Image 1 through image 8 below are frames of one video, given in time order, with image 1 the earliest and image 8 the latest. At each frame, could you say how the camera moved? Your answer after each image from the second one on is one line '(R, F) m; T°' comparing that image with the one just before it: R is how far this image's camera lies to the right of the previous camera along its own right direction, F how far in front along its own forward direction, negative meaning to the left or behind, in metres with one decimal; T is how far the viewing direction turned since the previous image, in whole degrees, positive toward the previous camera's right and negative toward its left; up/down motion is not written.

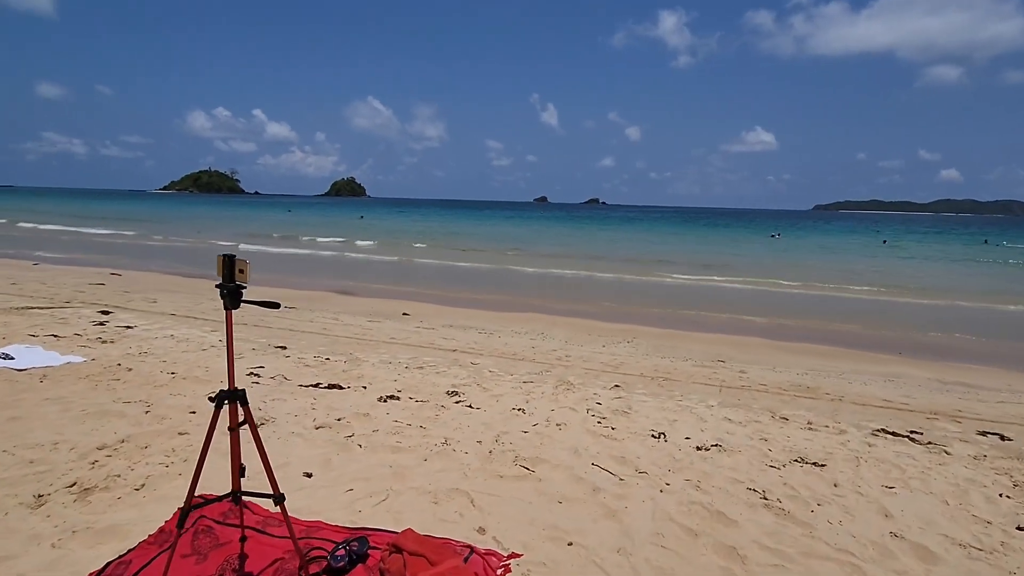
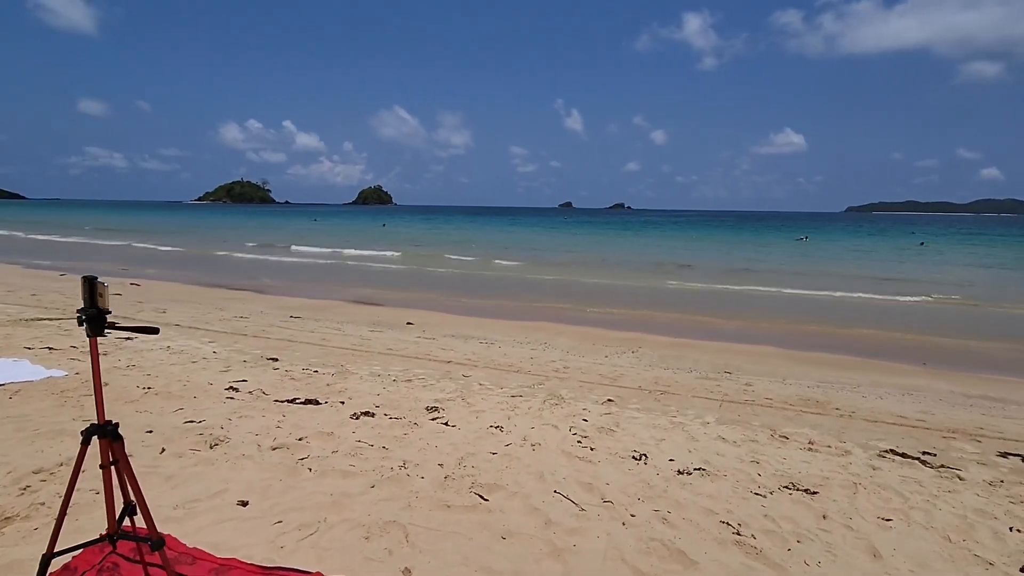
(+0.5, +0.2) m; -3°
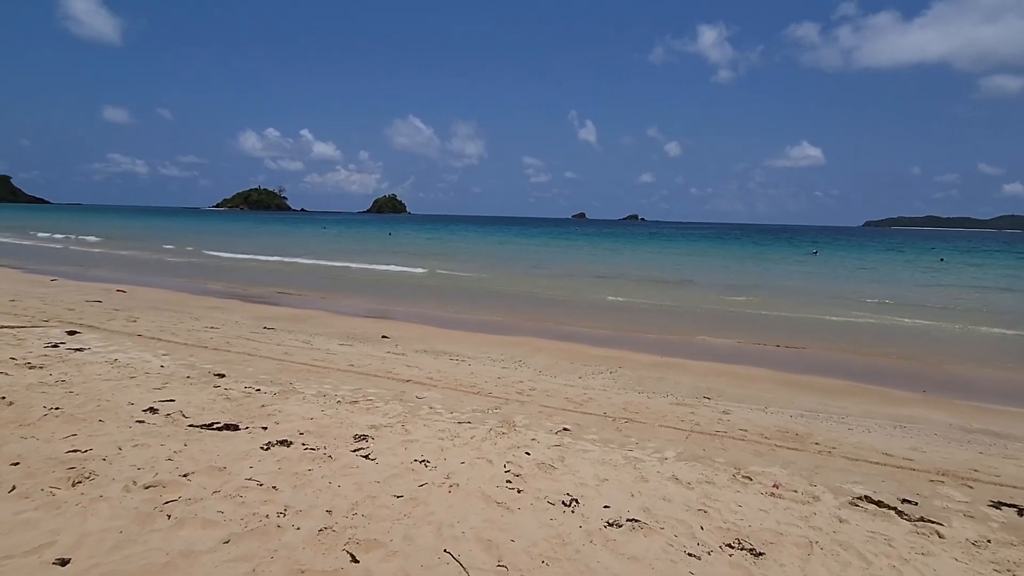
(+0.7, +0.5) m; -1°
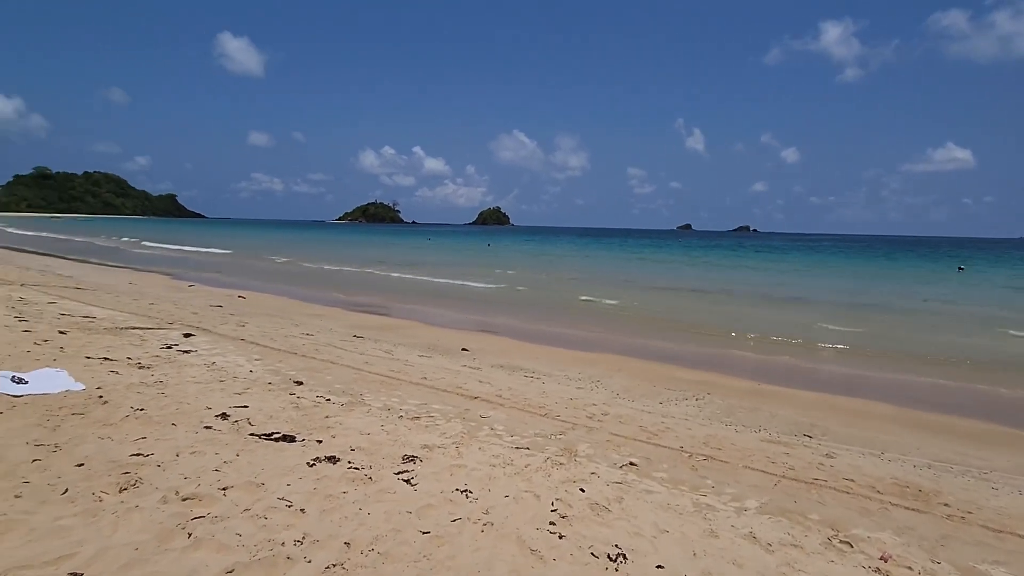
(+0.4, +0.4) m; -11°
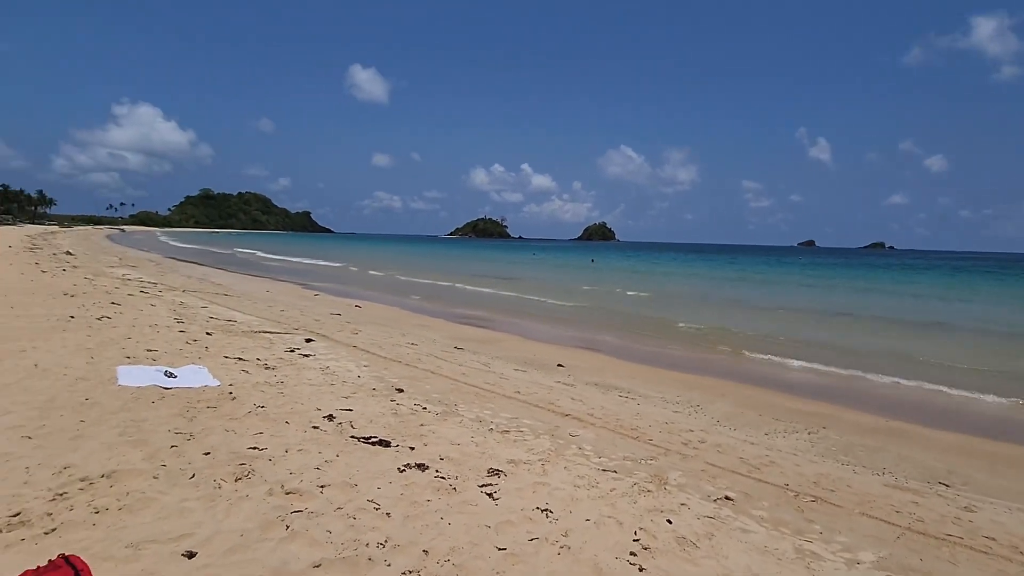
(+0.2, 0.0) m; -11°
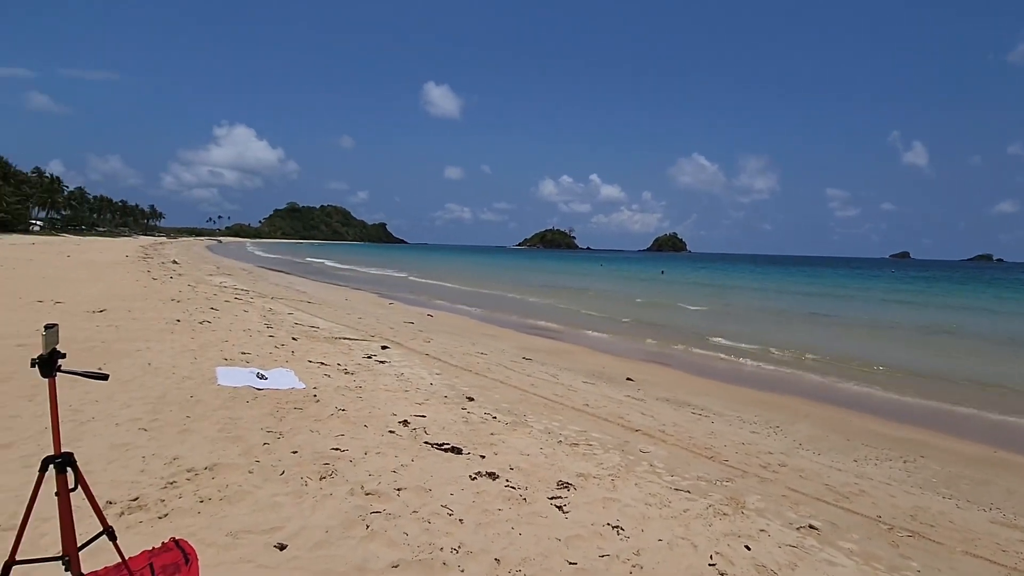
(0.0, -0.1) m; -7°
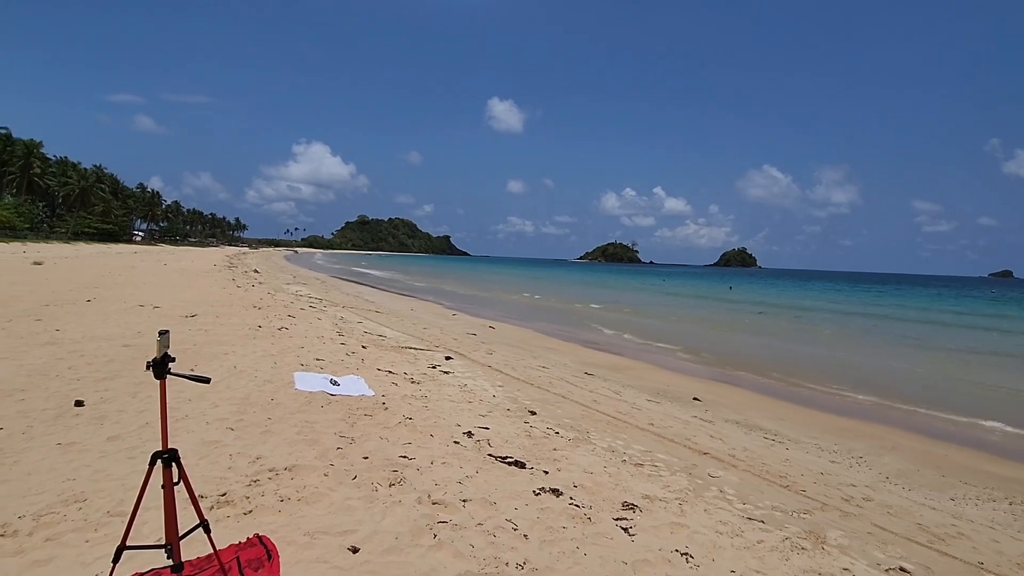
(-0.1, 0.0) m; -6°
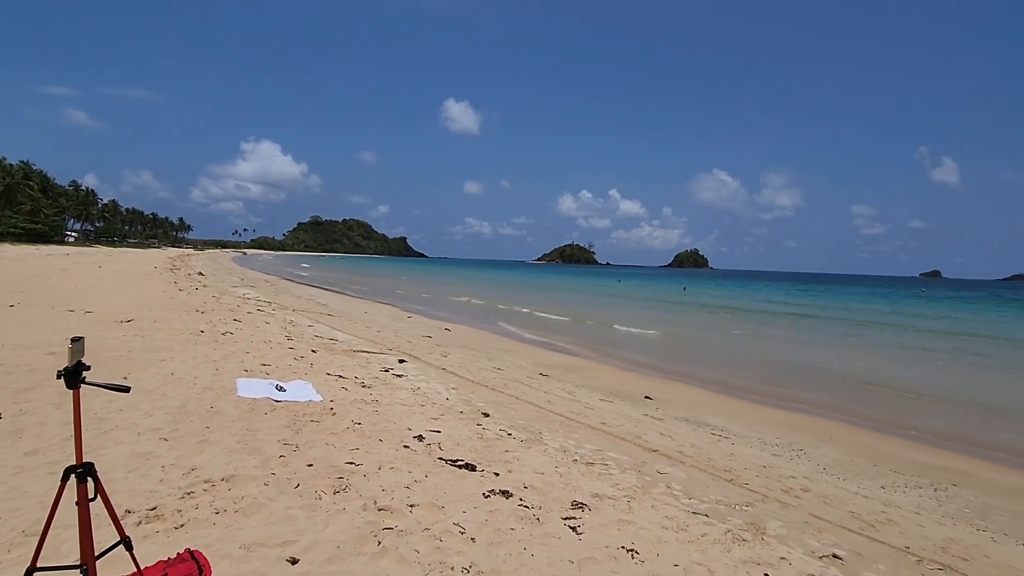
(+0.1, 0.0) m; +4°
